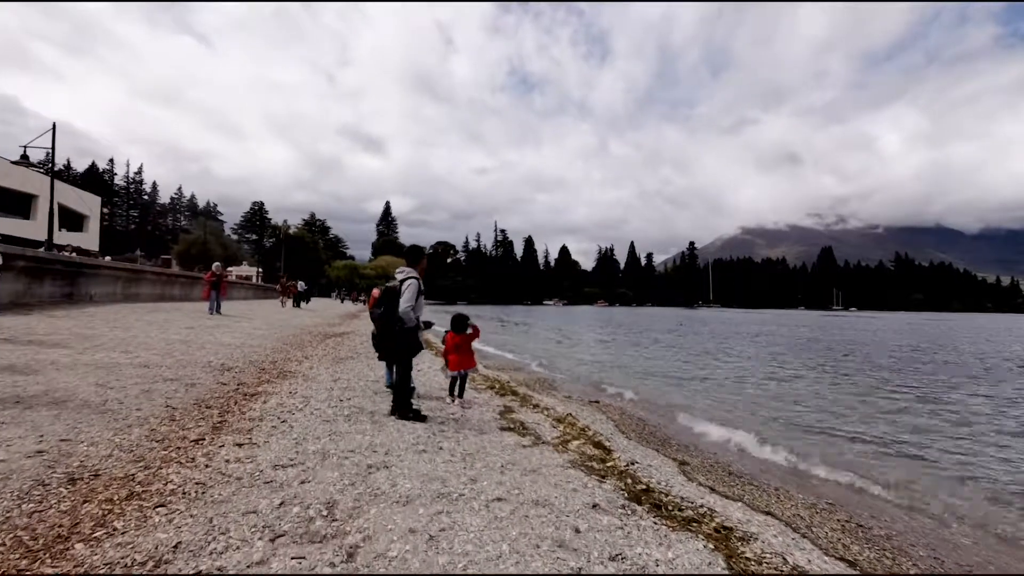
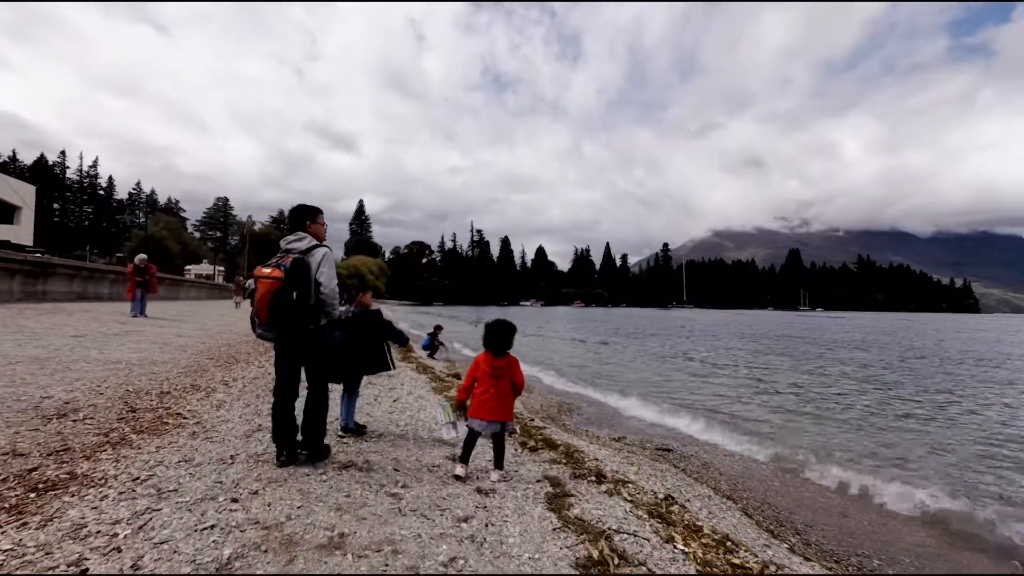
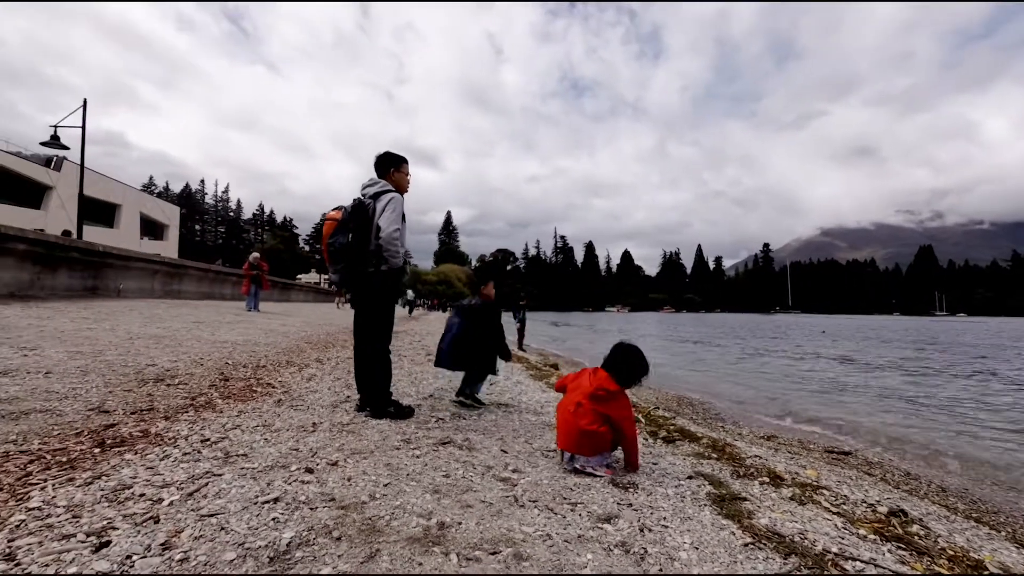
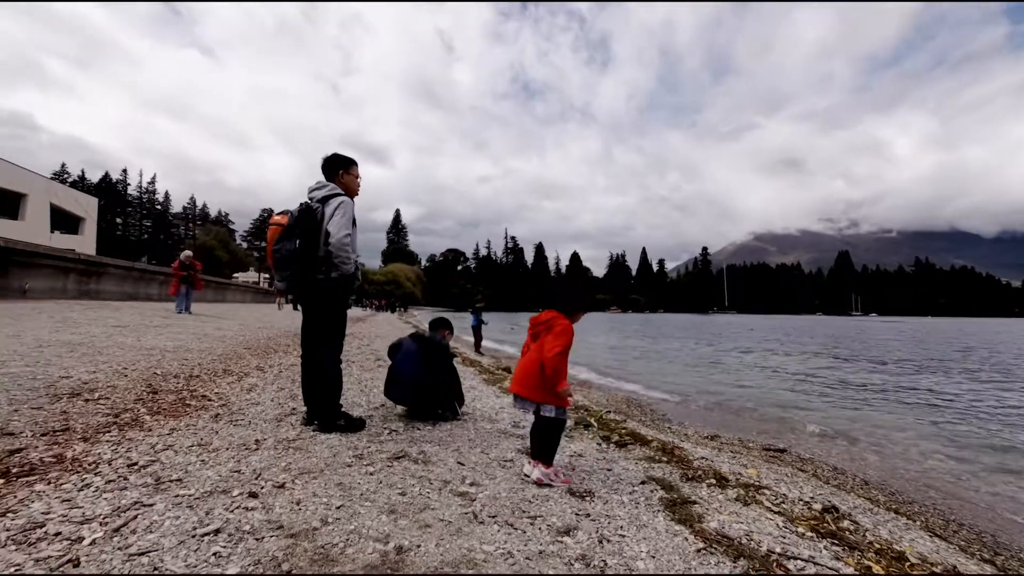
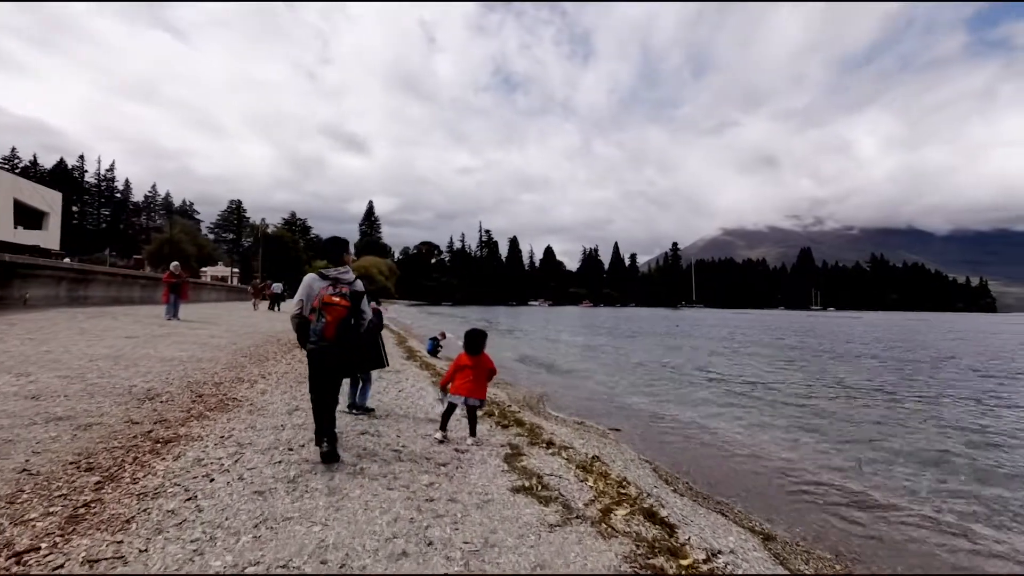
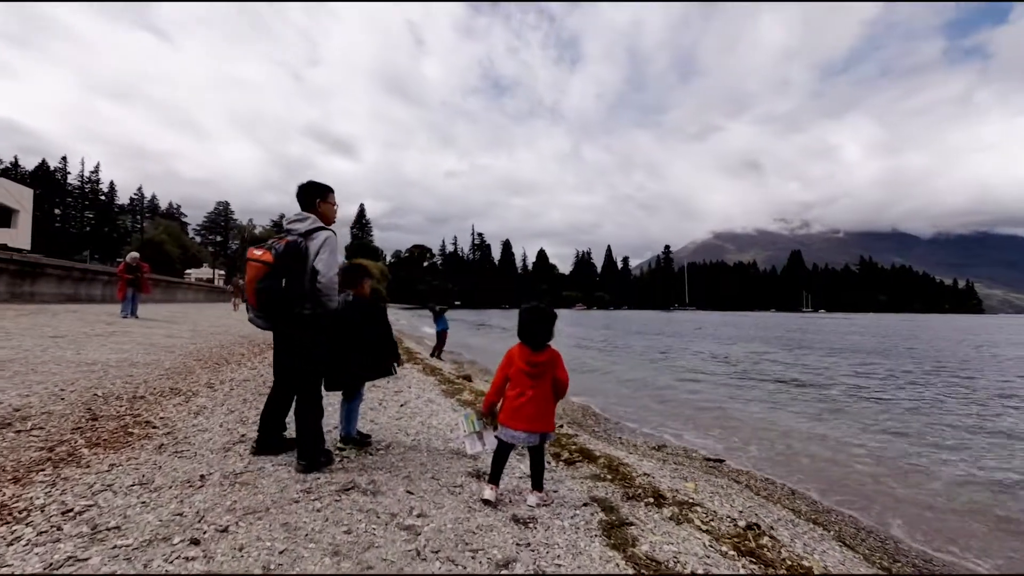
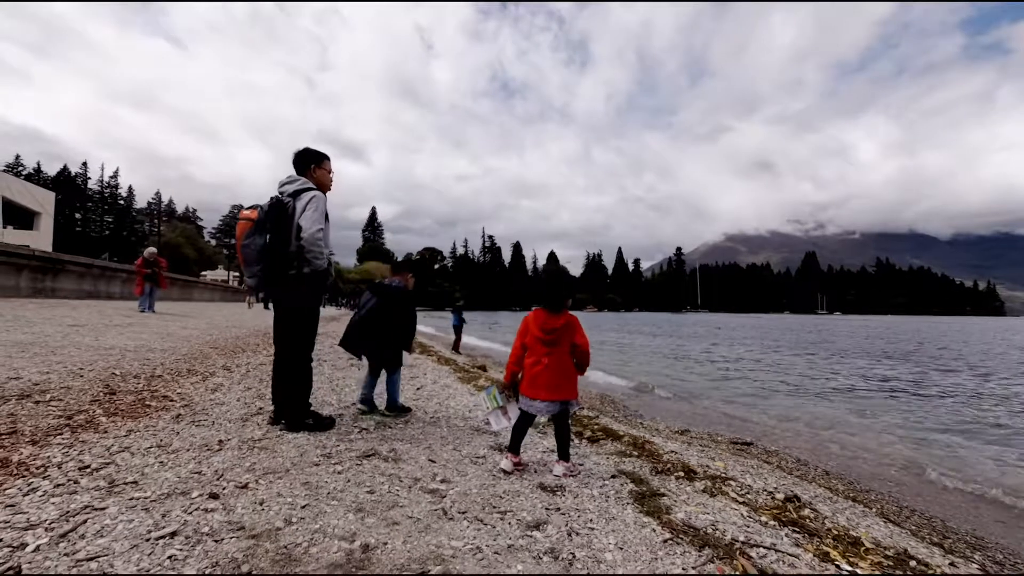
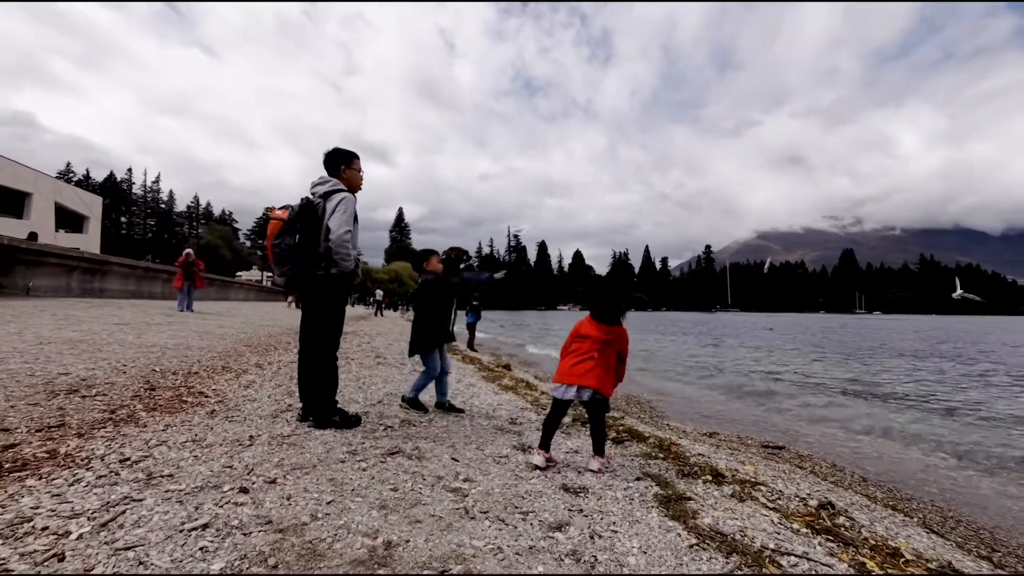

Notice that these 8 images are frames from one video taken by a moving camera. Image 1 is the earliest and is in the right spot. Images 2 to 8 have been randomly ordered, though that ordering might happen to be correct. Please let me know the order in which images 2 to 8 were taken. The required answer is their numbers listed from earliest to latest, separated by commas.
5, 2, 6, 7, 4, 3, 8
